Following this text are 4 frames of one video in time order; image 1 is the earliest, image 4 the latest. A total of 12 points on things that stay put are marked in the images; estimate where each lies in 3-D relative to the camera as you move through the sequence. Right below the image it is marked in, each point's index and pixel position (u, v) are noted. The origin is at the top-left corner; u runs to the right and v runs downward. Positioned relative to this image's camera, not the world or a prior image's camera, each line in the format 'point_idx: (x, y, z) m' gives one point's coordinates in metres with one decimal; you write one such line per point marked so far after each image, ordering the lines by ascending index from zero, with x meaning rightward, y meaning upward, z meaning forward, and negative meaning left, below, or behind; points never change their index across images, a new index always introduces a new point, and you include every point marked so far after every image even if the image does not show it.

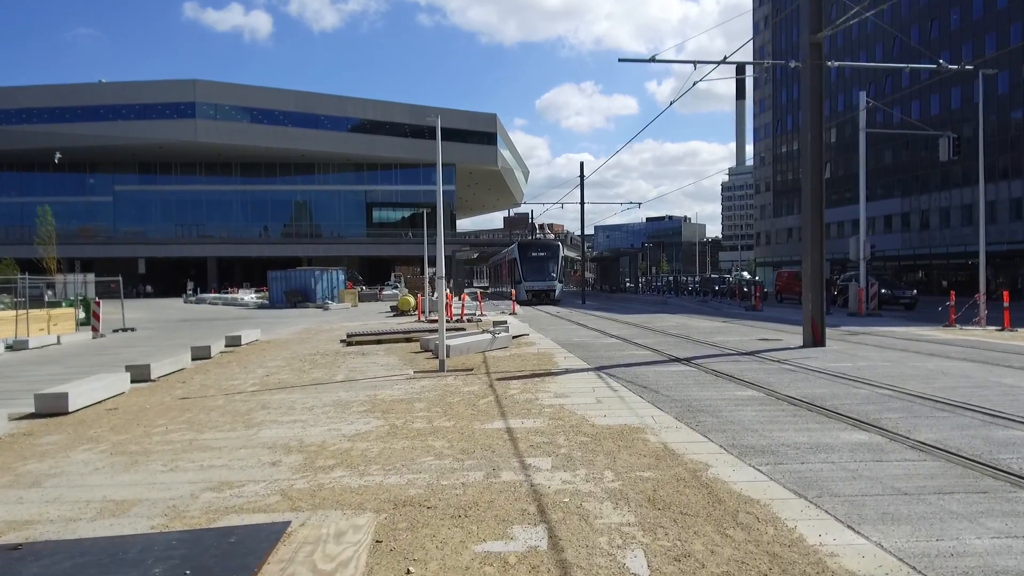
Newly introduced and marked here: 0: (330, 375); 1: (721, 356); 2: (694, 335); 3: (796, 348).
0: (-2.9, -1.4, +13.7) m
1: (+3.5, -1.1, +14.2) m
2: (+4.1, -1.1, +19.2) m
3: (+5.2, -1.1, +15.7) m
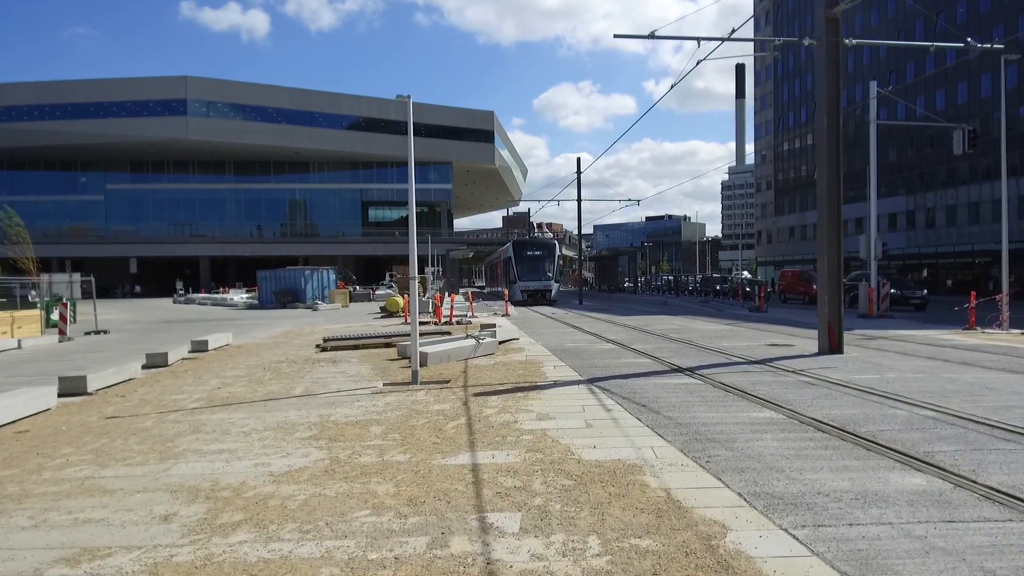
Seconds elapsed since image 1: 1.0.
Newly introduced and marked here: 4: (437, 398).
0: (-3.2, -1.4, +12.2) m
1: (+3.2, -1.2, +12.7) m
2: (+3.9, -1.1, +17.6) m
3: (+5.0, -1.1, +14.2) m
4: (-0.9, -1.3, +10.4) m
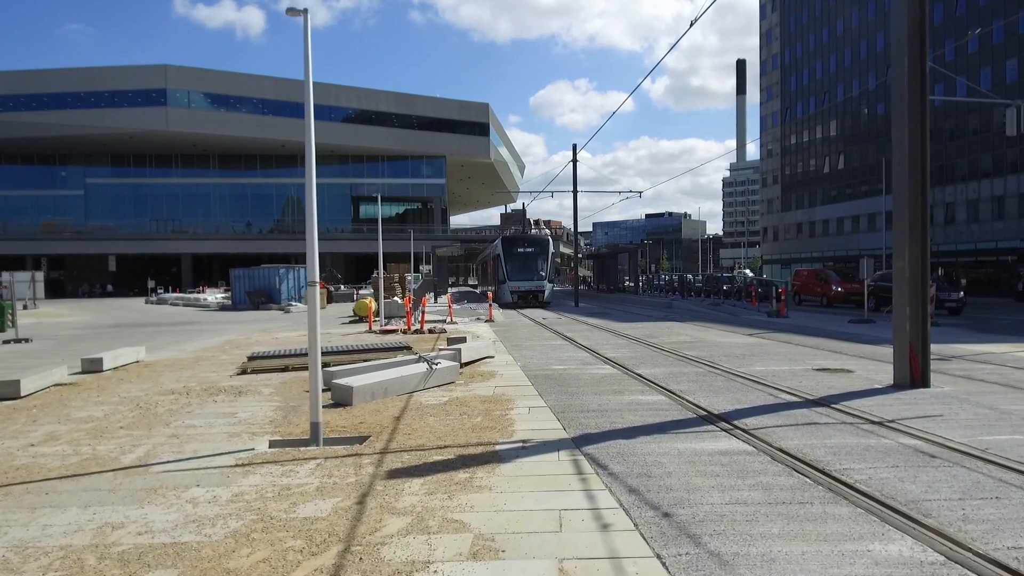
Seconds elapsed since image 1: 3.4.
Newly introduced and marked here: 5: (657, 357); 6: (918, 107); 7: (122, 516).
0: (-3.7, -1.5, +8.2) m
1: (+2.8, -1.3, +8.7) m
2: (+3.4, -1.2, +13.6) m
3: (+4.5, -1.2, +10.2) m
4: (-1.4, -1.5, +6.4) m
5: (+2.5, -1.2, +14.4) m
6: (+5.1, +2.3, +10.7) m
7: (-2.6, -1.5, +5.7) m
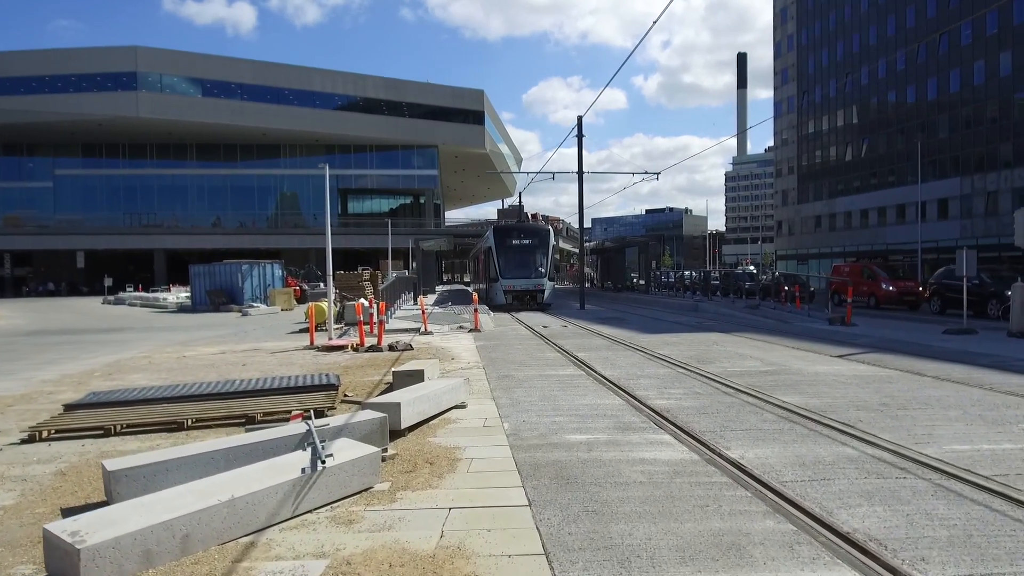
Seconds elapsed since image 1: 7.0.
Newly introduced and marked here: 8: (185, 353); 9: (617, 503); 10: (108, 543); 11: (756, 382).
0: (-3.8, -1.6, +2.1) m
1: (+2.6, -1.3, +2.7) m
2: (+3.2, -1.2, +7.6) m
3: (+4.3, -1.3, +4.2) m
4: (-1.6, -1.5, +0.4) m
5: (+2.3, -1.2, +8.3) m
6: (+4.9, +2.2, +4.7) m
7: (-2.8, -1.6, -0.3) m
8: (-6.9, -1.4, +18.3) m
9: (+0.7, -1.4, +5.3) m
10: (-2.0, -1.3, +4.1) m
11: (+3.1, -1.2, +10.9) m
